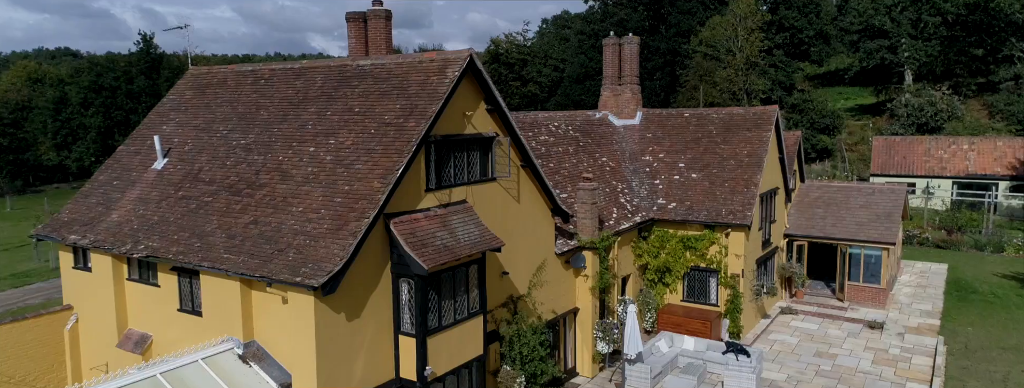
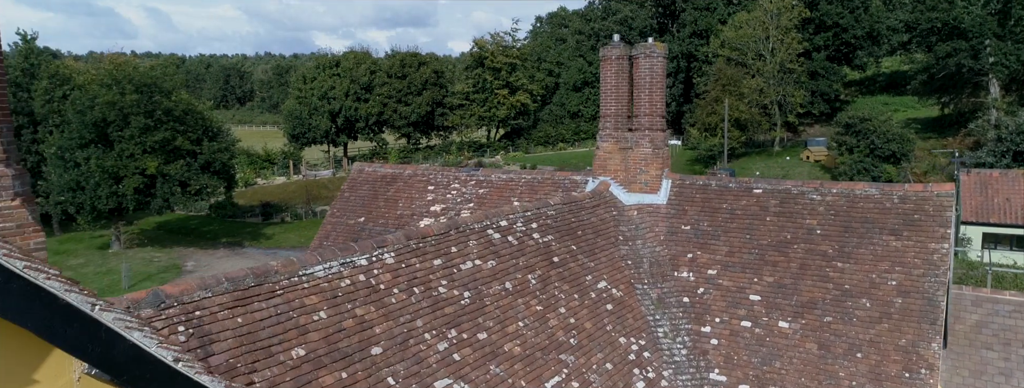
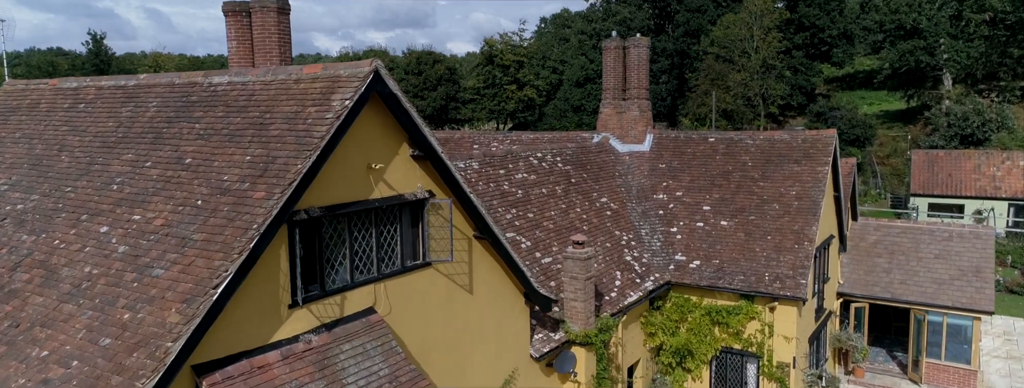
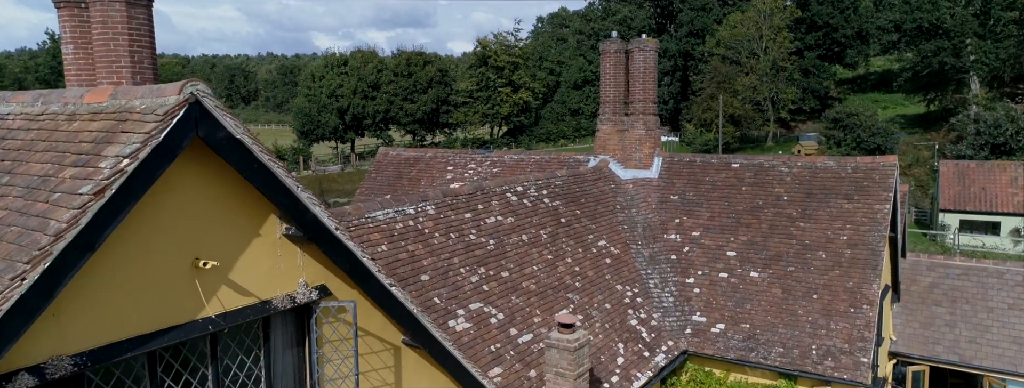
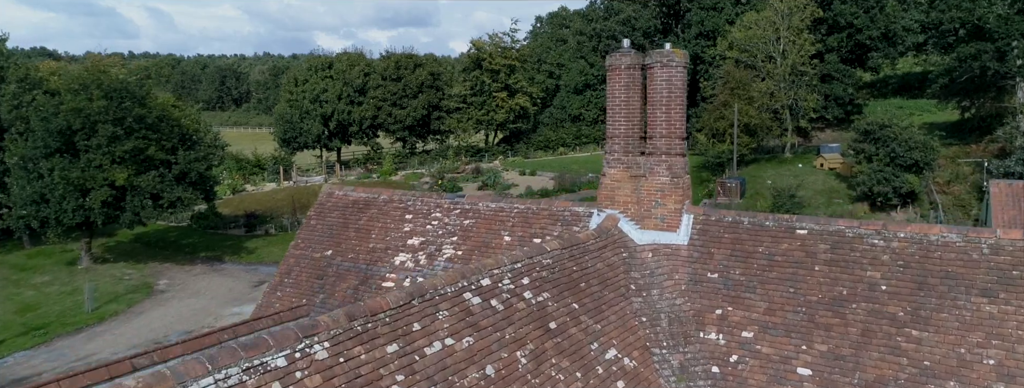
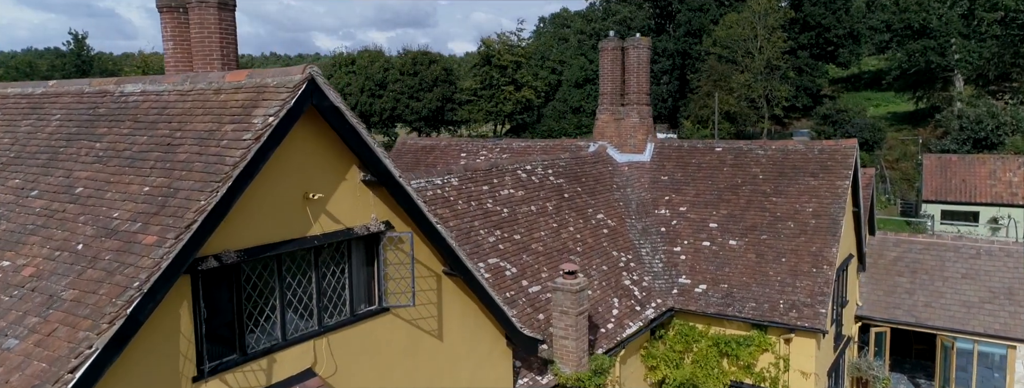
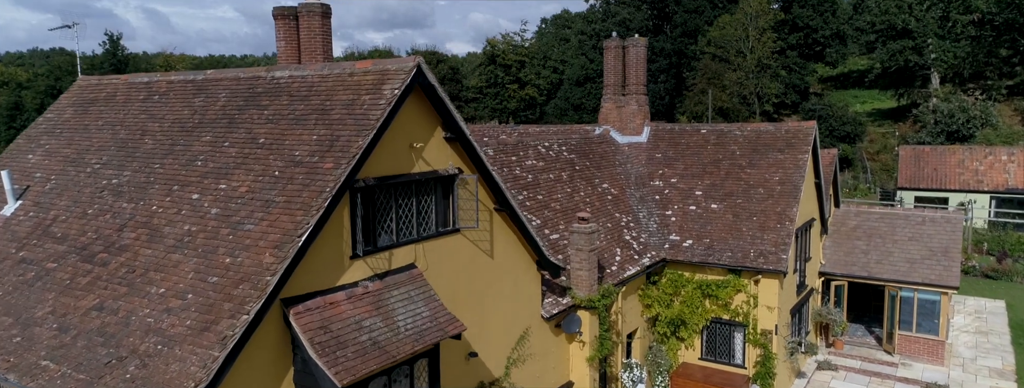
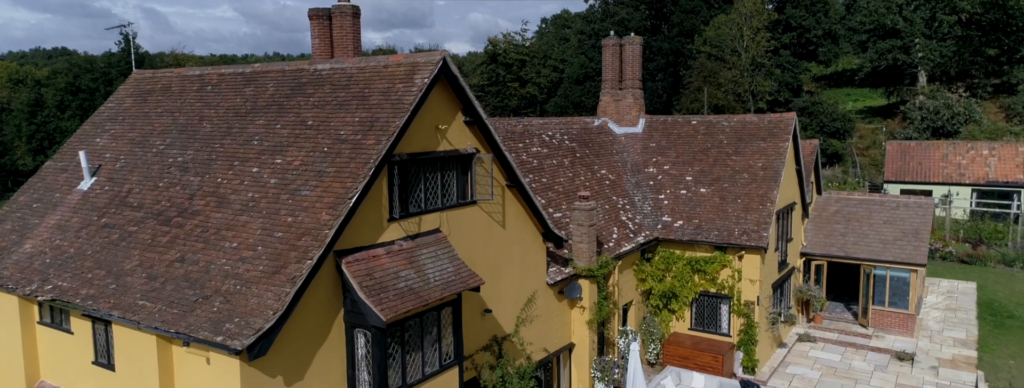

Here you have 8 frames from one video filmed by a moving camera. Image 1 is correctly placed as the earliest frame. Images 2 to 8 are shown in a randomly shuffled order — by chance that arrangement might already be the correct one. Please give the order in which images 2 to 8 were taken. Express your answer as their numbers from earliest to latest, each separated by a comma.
8, 7, 3, 6, 4, 2, 5
